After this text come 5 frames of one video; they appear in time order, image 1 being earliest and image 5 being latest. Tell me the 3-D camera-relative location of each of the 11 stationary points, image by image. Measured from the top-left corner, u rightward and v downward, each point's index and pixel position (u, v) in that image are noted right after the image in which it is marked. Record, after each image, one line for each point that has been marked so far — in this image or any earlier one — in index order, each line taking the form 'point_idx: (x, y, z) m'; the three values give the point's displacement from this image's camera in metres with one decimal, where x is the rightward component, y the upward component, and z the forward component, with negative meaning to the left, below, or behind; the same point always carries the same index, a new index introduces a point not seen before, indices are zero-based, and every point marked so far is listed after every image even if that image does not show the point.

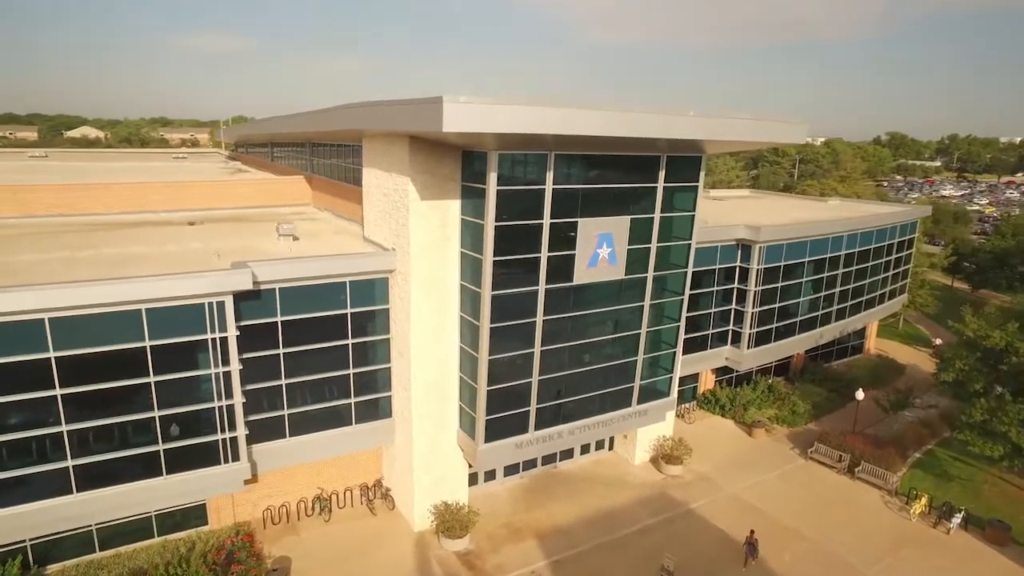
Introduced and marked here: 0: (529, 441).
0: (+0.3, -4.2, +16.6) m
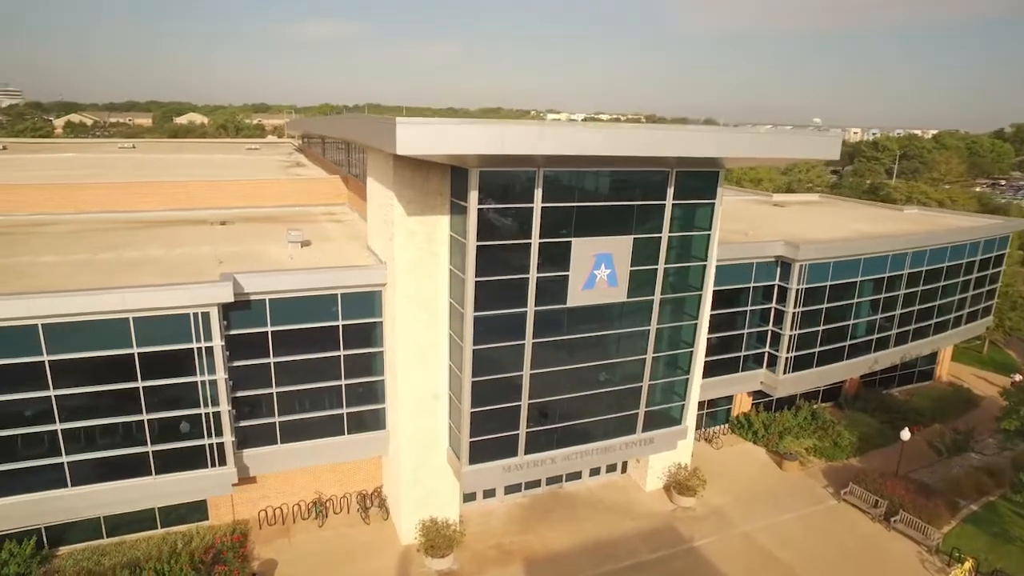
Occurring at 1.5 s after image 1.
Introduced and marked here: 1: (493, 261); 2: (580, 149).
0: (+0.1, -4.7, +16.1) m
1: (-0.6, +0.6, +14.2) m
2: (+1.3, +3.0, +13.0) m
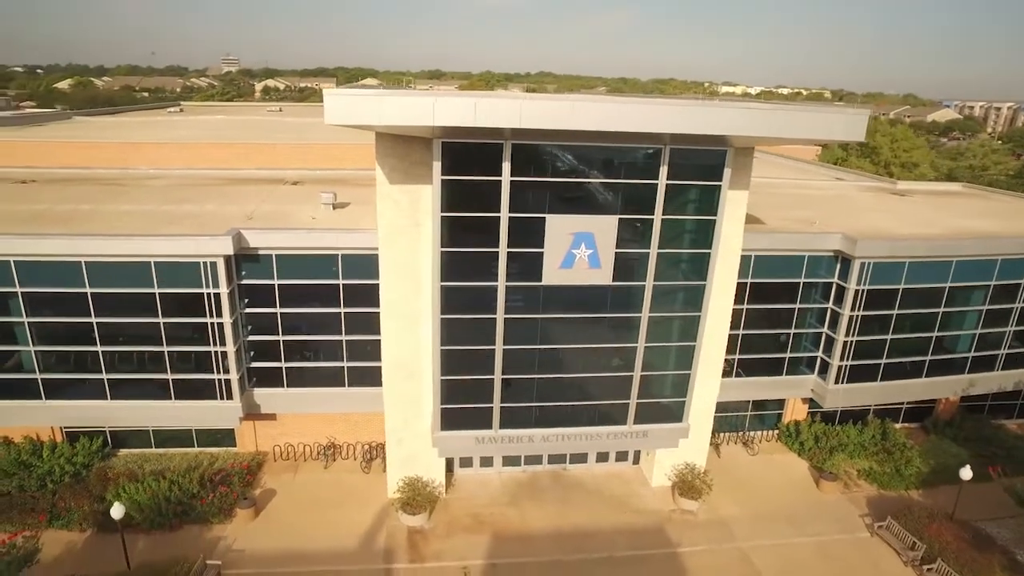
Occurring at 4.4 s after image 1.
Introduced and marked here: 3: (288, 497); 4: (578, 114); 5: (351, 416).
0: (-0.5, -4.0, +16.1) m
1: (-1.2, +1.3, +14.2) m
2: (+0.5, +3.5, +12.4) m
3: (-6.5, -6.0, +17.4) m
4: (+1.3, +3.6, +12.6) m
5: (-5.1, -4.0, +19.0) m
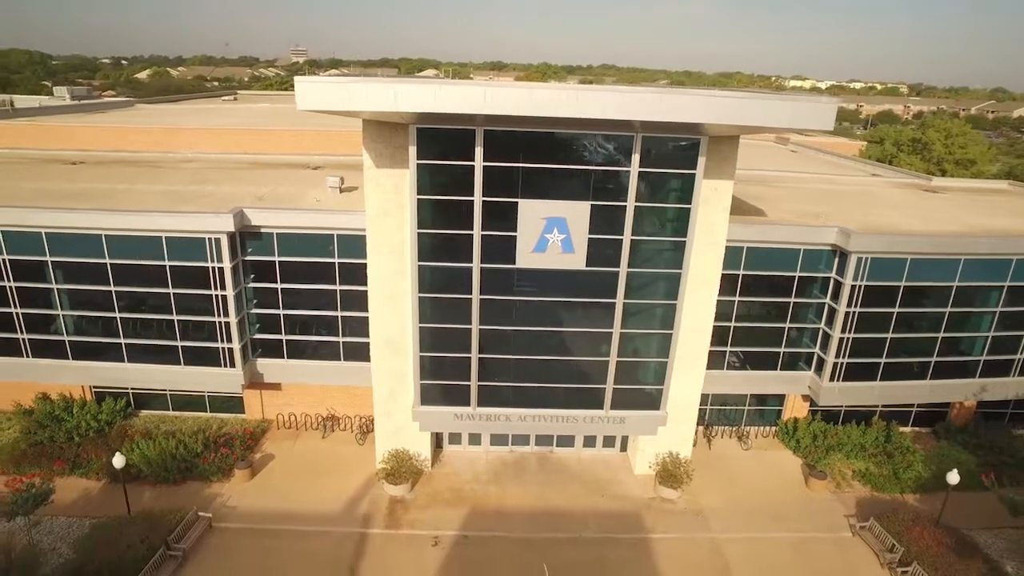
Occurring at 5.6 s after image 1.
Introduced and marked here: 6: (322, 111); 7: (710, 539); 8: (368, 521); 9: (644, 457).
0: (-1.1, -3.5, +16.7) m
1: (-1.8, +1.8, +14.8) m
2: (-0.2, +3.9, +12.8) m
3: (-7.0, -5.4, +18.5) m
4: (+0.6, +4.0, +13.0) m
5: (-5.4, -3.4, +20.0) m
6: (-4.2, +3.9, +13.2) m
7: (+5.4, -6.8, +16.3) m
8: (-3.9, -6.3, +16.3) m
9: (+4.0, -5.2, +18.4) m
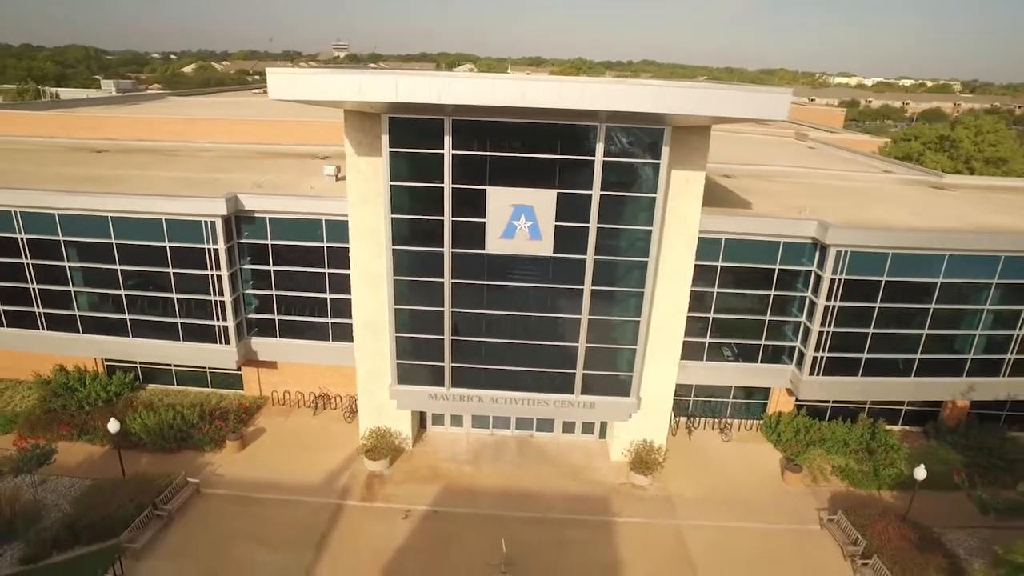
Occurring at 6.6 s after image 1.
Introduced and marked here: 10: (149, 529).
0: (-1.9, -3.1, +17.3) m
1: (-2.6, +2.2, +15.4) m
2: (-1.0, +4.2, +13.4) m
3: (-7.7, -4.8, +19.5) m
4: (-0.2, +4.4, +13.4) m
5: (-5.9, -2.8, +20.8) m
6: (-5.0, +4.3, +14.0) m
7: (+4.5, -6.5, +16.6) m
8: (-4.7, -5.8, +17.1) m
9: (+3.3, -4.9, +18.8) m
10: (-9.2, -6.1, +15.2) m
